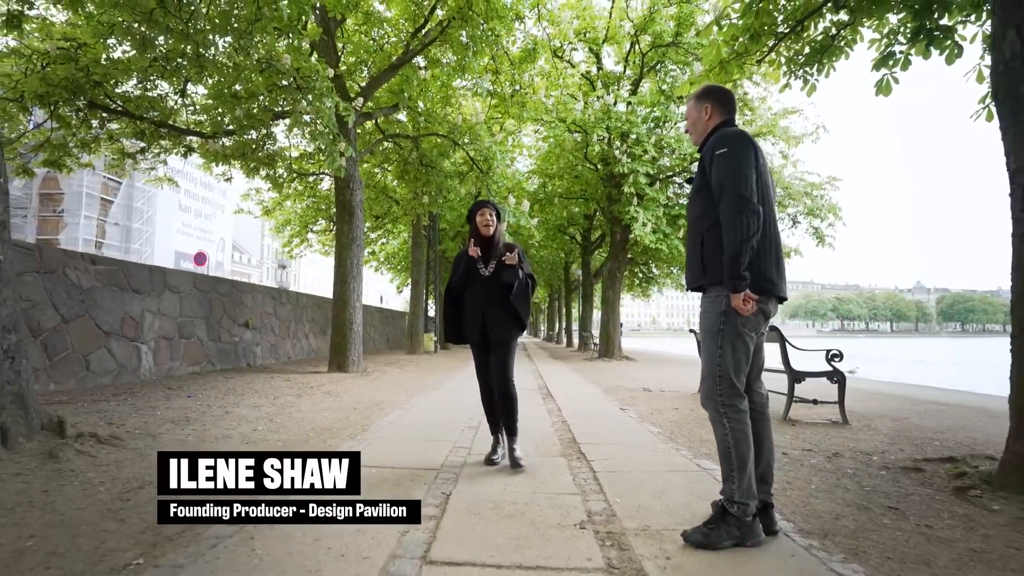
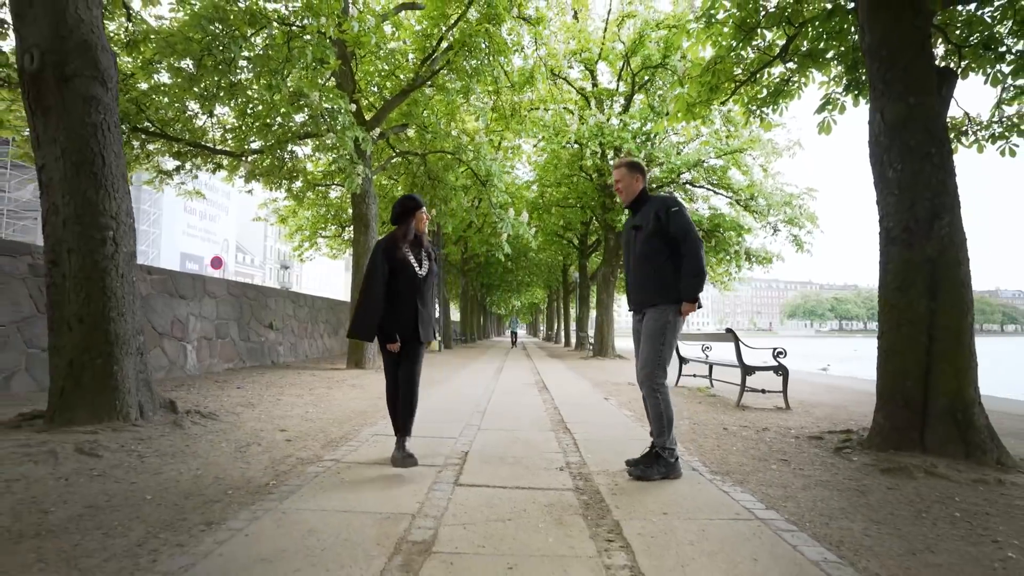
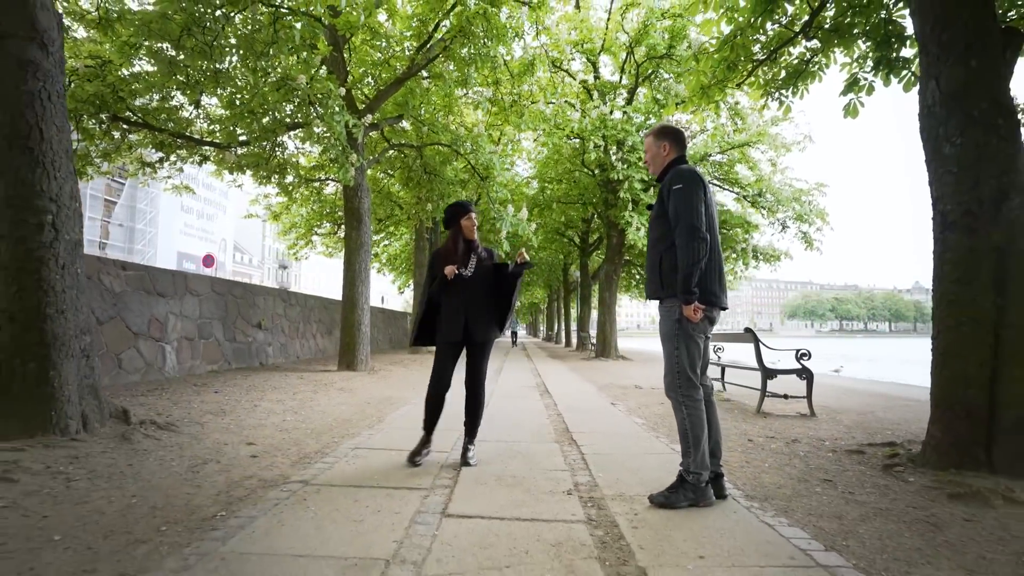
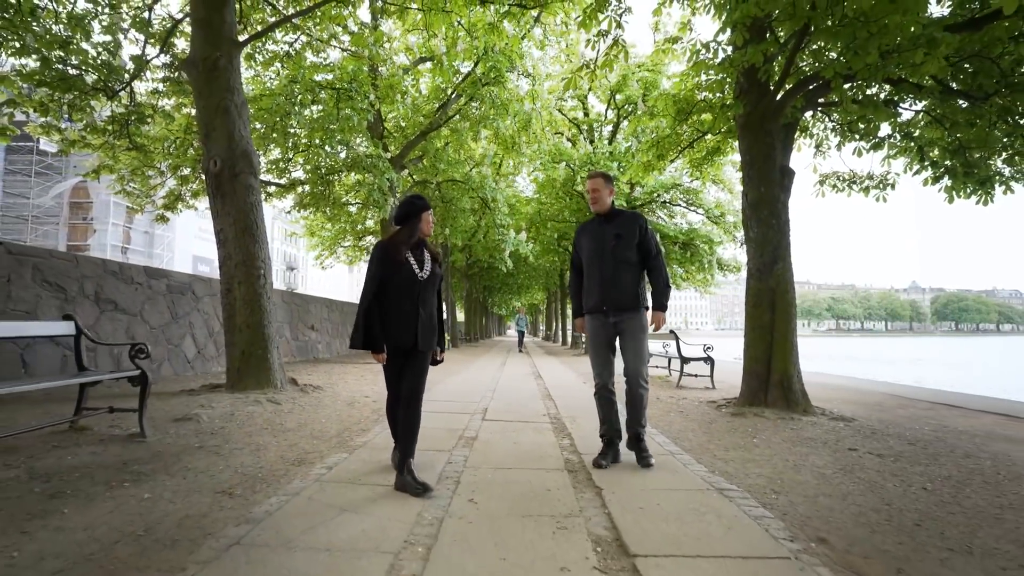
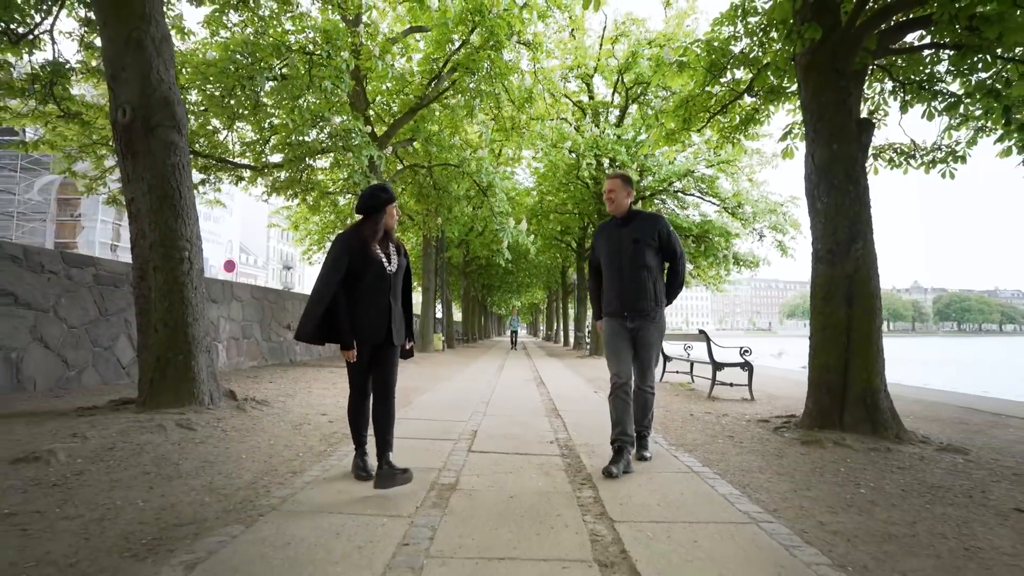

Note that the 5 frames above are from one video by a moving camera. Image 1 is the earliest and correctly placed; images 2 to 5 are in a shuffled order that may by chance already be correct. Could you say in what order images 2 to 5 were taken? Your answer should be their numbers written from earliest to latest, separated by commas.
3, 2, 5, 4
